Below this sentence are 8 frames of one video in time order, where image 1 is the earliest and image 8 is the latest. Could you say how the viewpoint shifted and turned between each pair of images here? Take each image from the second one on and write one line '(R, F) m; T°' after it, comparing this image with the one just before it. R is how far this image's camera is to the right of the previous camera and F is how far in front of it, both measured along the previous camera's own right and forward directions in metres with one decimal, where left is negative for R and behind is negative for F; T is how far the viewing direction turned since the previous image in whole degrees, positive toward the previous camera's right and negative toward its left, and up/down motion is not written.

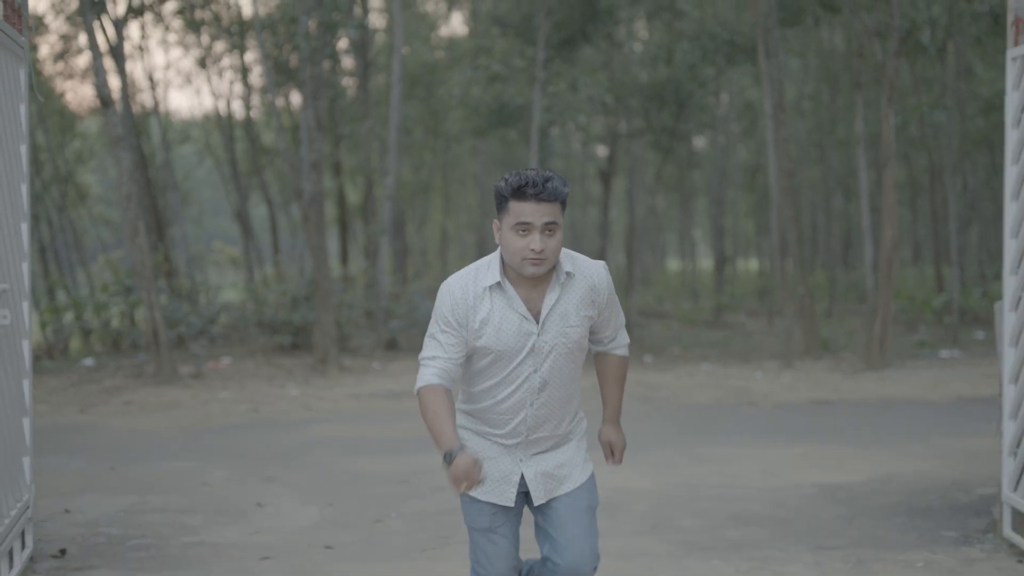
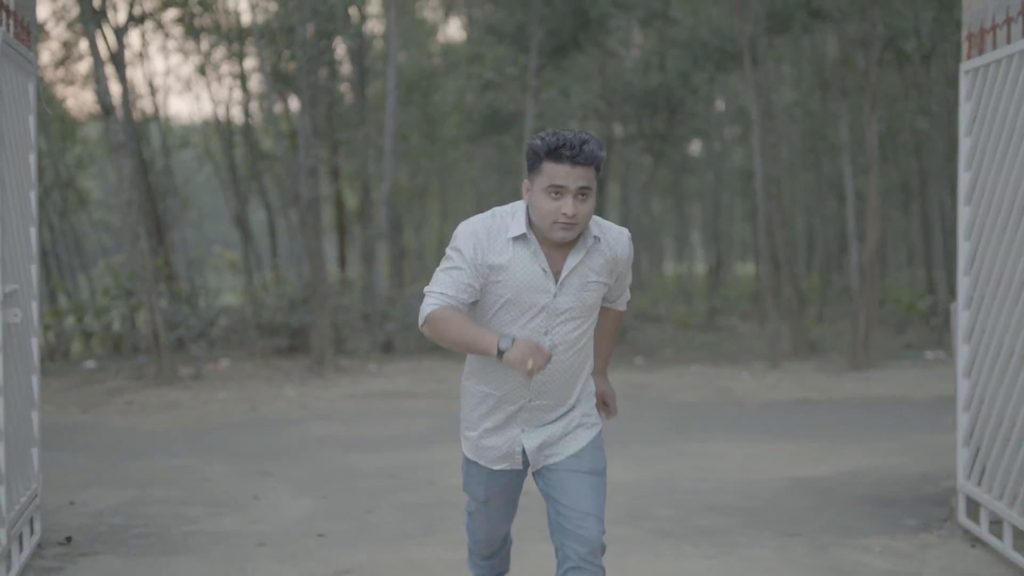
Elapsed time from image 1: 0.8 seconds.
(+0.1, -0.4) m; 0°
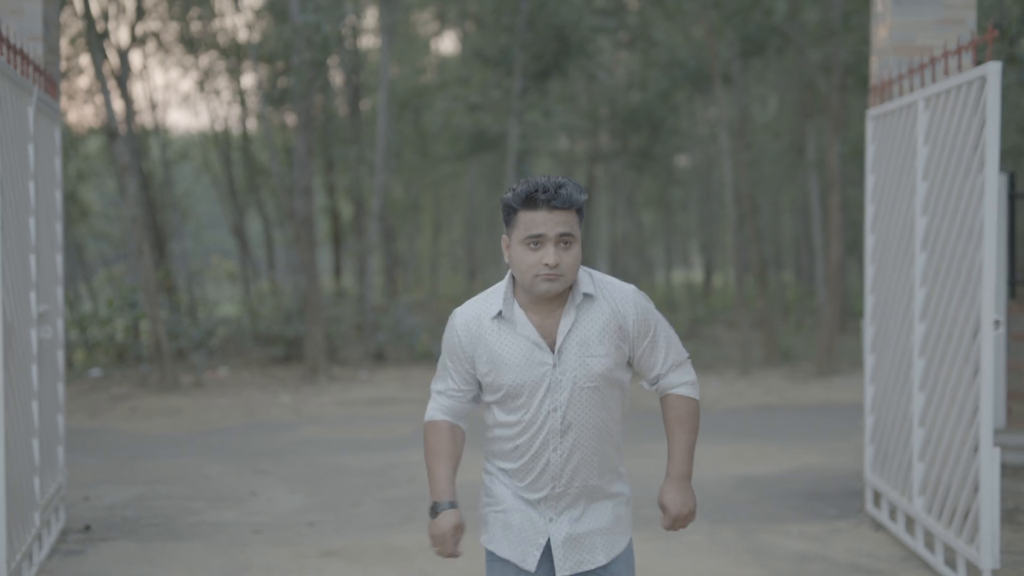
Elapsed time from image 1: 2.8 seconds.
(+0.2, -1.0) m; 0°
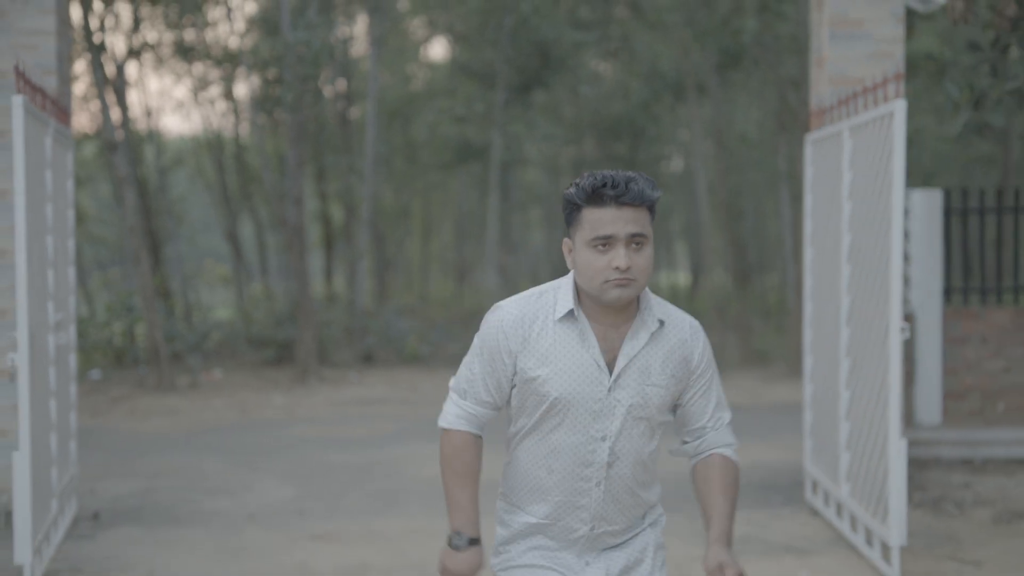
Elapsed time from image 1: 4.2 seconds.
(+0.1, -0.8) m; 0°
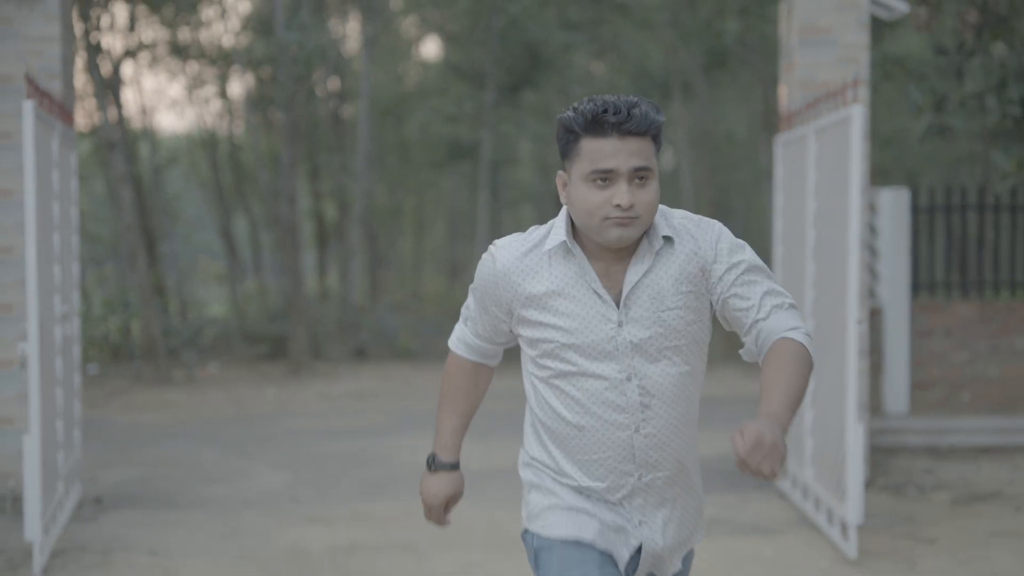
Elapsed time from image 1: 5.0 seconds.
(+0.1, -0.4) m; 0°
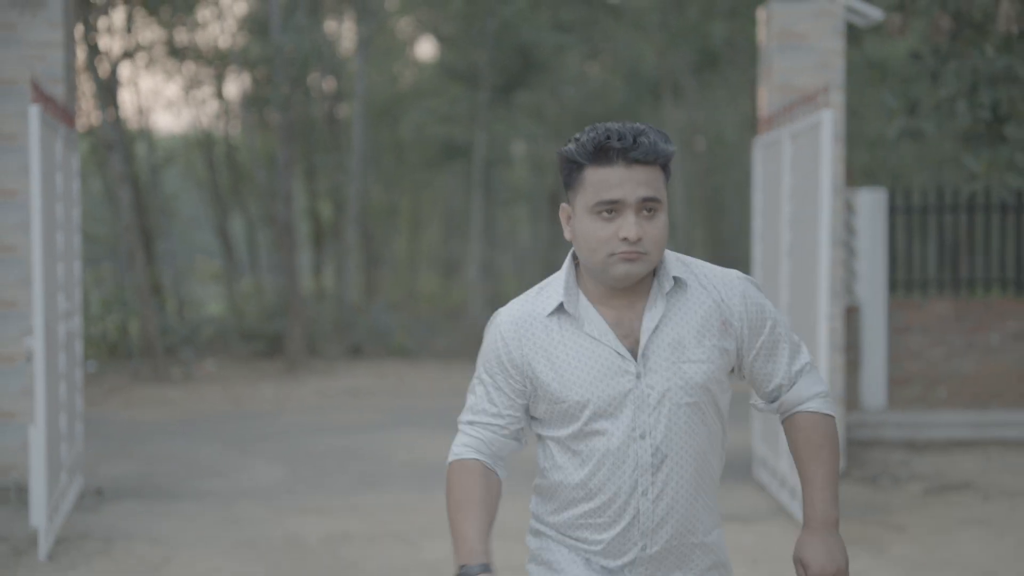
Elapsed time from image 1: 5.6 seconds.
(+0.1, -0.3) m; 0°
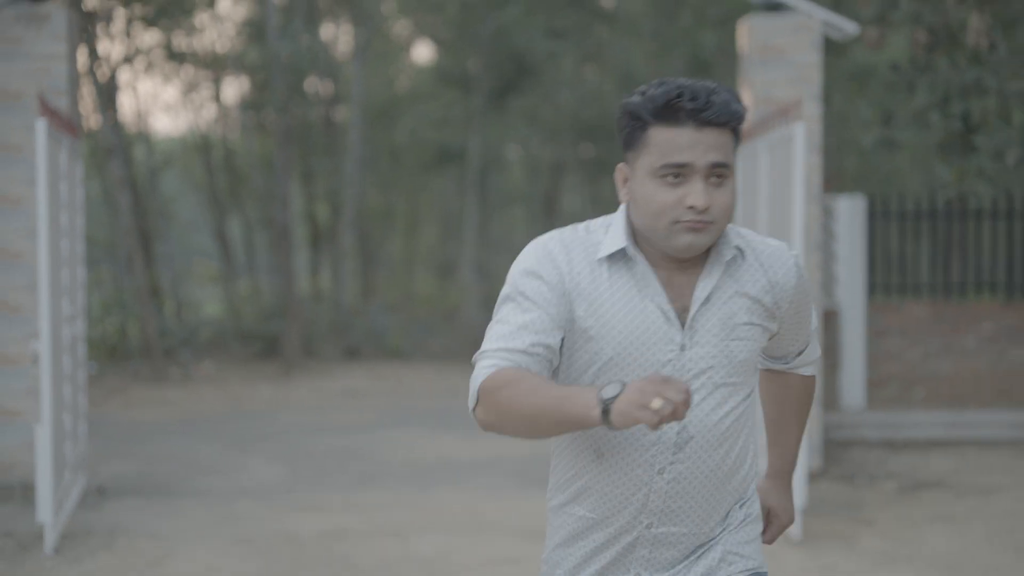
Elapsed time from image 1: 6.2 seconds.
(+0.1, -0.3) m; 0°
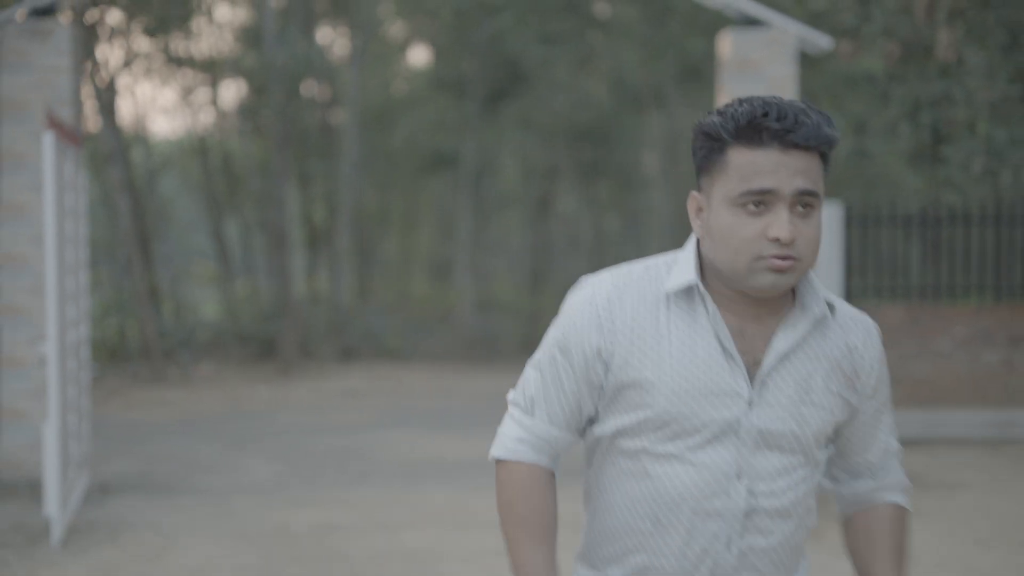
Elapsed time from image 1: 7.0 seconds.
(+0.1, -0.4) m; 0°
